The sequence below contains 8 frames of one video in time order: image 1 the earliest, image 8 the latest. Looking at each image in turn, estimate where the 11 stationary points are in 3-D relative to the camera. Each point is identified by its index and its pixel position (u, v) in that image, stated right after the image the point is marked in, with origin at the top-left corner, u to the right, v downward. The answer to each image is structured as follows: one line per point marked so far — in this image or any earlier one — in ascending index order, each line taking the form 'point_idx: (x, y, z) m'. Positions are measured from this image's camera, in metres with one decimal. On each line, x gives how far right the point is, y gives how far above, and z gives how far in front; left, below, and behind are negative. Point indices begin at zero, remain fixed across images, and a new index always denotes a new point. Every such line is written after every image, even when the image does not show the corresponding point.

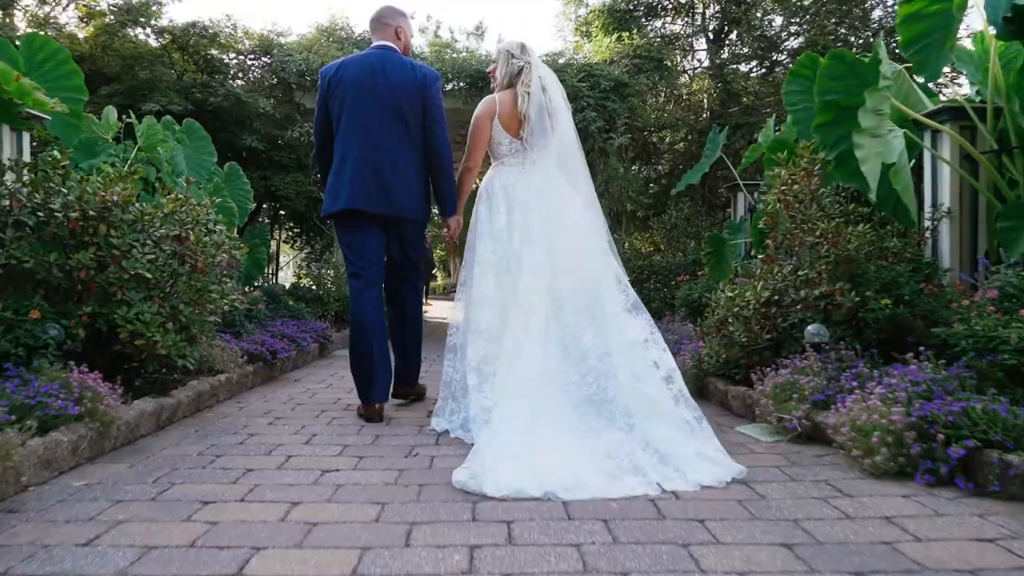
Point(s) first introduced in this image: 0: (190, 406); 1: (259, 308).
0: (-1.3, -0.5, +3.5) m
1: (-1.7, -0.1, +5.6) m
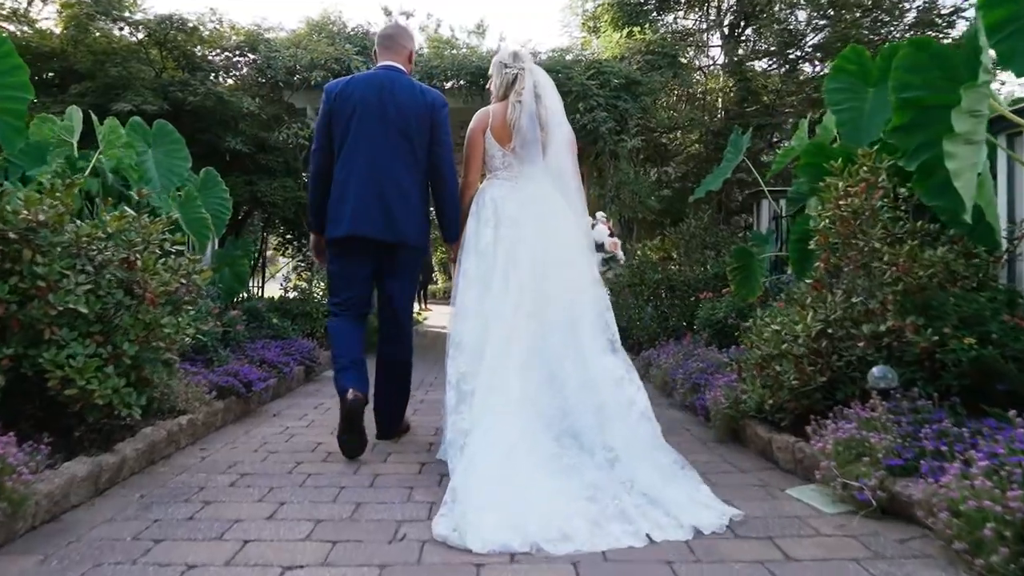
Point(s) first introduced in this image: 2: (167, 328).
0: (-1.3, -0.6, +2.9) m
1: (-1.7, -0.3, +5.1) m
2: (-1.2, -0.1, +2.9) m
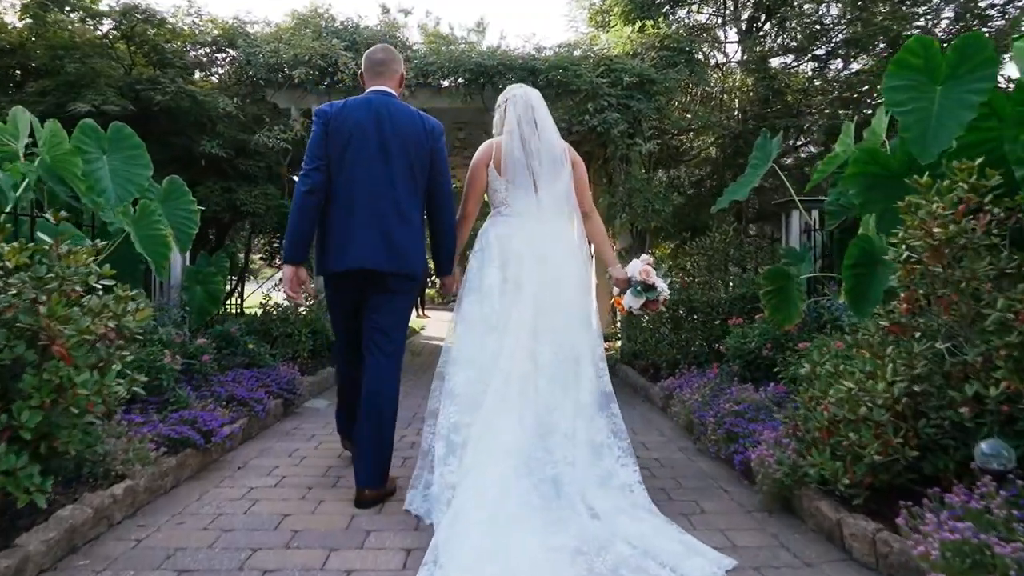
0: (-1.3, -0.7, +2.3) m
1: (-1.6, -0.4, +4.5) m
2: (-1.2, -0.3, +2.3) m
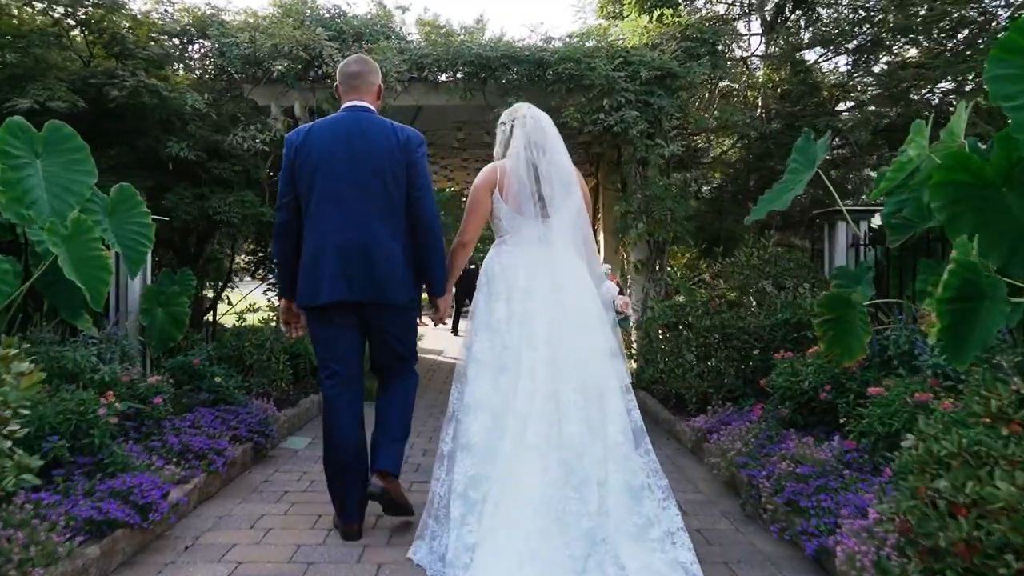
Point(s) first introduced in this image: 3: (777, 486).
0: (-1.2, -0.9, +1.6) m
1: (-1.6, -0.5, +3.8) m
2: (-1.1, -0.4, +1.6) m
3: (+1.0, -0.7, +3.1) m
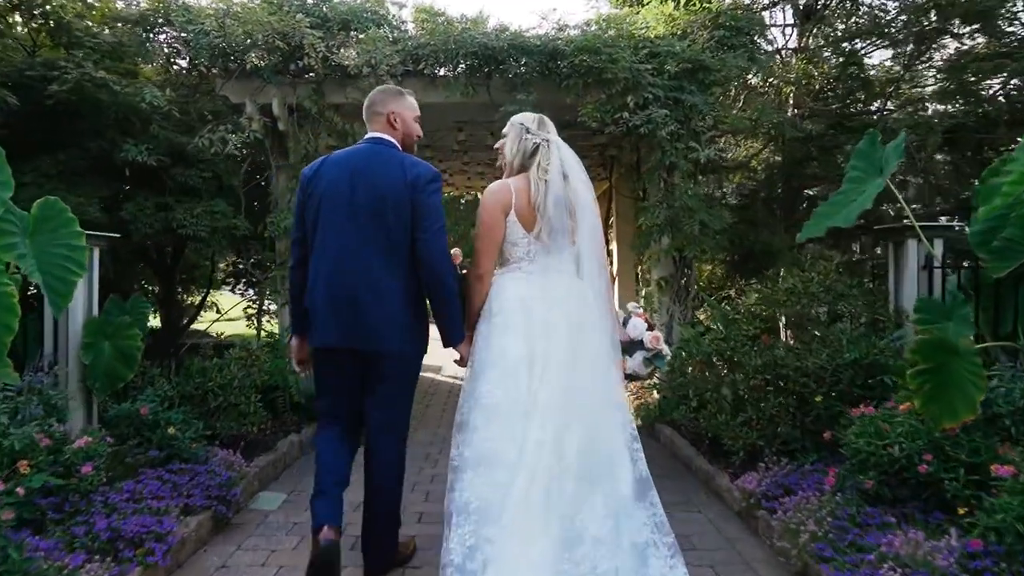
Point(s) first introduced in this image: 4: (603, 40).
0: (-1.2, -1.0, +0.9) m
1: (-1.5, -0.7, +3.0) m
2: (-1.1, -0.6, +0.9) m
3: (+1.0, -0.9, +2.3) m
4: (+0.5, +1.5, +5.1) m
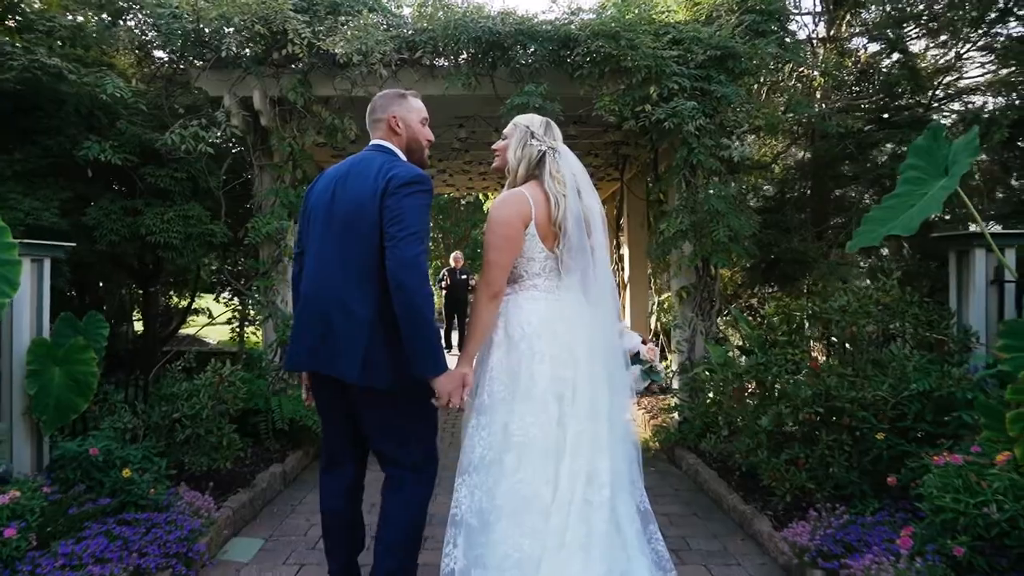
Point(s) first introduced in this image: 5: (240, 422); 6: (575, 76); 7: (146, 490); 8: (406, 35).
0: (-1.1, -1.1, +0.4) m
1: (-1.5, -0.7, +2.5) m
2: (-1.0, -0.6, +0.4) m
3: (+1.1, -0.9, +1.8) m
4: (+0.6, +1.4, +4.5) m
5: (-1.6, -0.8, +4.8) m
6: (+0.4, +1.2, +4.7) m
7: (-1.4, -0.8, +3.2) m
8: (-0.6, +1.4, +4.7) m
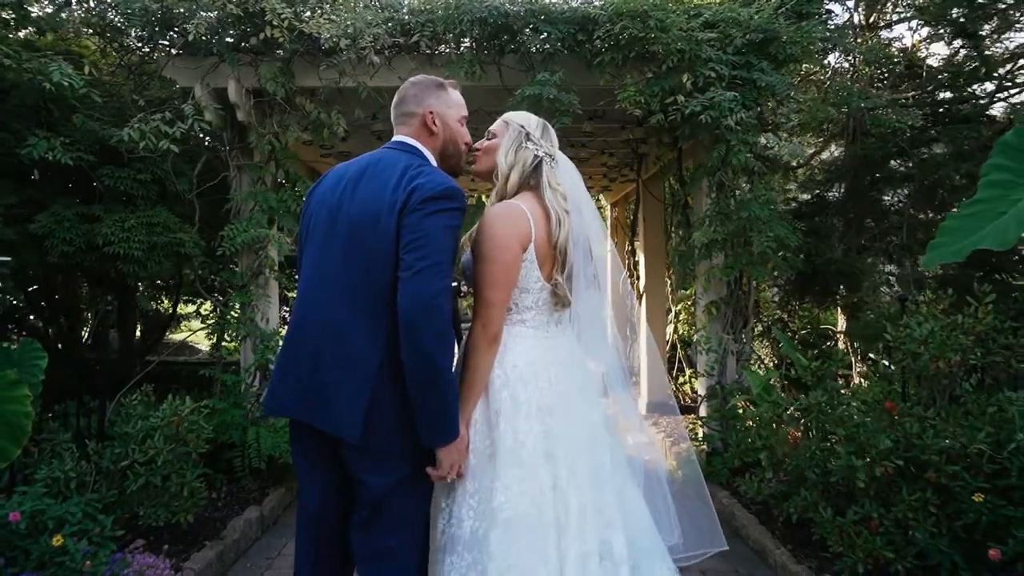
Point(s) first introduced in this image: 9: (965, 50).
0: (-1.1, -1.2, -0.2) m
1: (-1.4, -0.8, +1.9) m
2: (-1.0, -0.7, -0.2) m
3: (+1.1, -1.0, +1.2) m
4: (+0.6, +1.3, +4.0) m
5: (-1.5, -0.9, +4.2) m
6: (+0.4, +1.1, +4.1) m
7: (-1.4, -0.9, +2.7) m
8: (-0.5, +1.3, +4.1) m
9: (+2.4, +1.3, +4.7) m
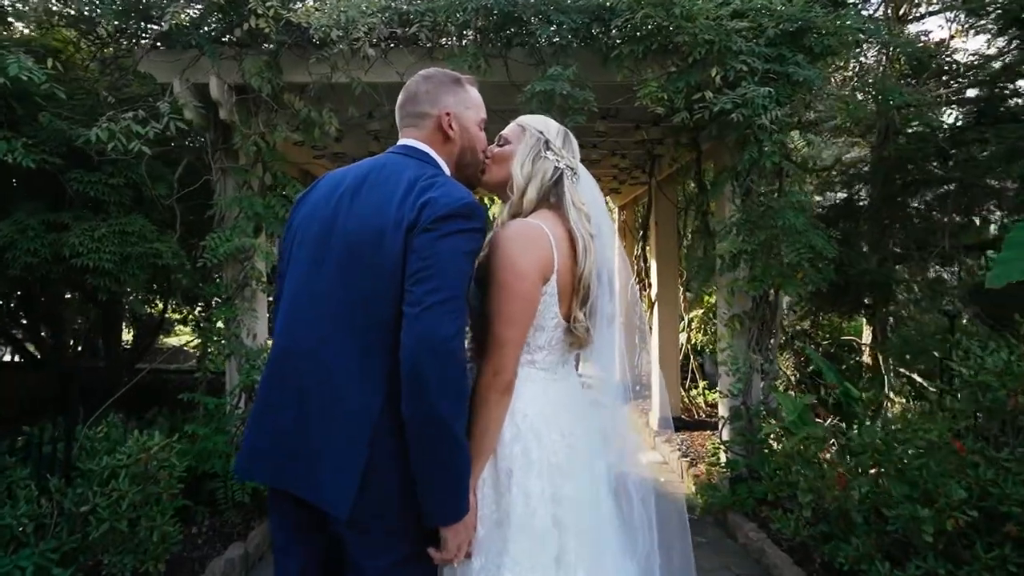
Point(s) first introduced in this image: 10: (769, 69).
0: (-1.0, -1.2, -0.6) m
1: (-1.4, -0.9, +1.6) m
2: (-0.9, -0.8, -0.6) m
3: (+1.2, -1.1, +0.9) m
4: (+0.7, +1.3, +3.6) m
5: (-1.5, -0.9, +3.9) m
6: (+0.4, +1.0, +3.8) m
7: (-1.3, -0.9, +2.3) m
8: (-0.5, +1.3, +3.8) m
9: (+2.4, +1.3, +4.4) m
10: (+1.1, +1.0, +3.7) m
